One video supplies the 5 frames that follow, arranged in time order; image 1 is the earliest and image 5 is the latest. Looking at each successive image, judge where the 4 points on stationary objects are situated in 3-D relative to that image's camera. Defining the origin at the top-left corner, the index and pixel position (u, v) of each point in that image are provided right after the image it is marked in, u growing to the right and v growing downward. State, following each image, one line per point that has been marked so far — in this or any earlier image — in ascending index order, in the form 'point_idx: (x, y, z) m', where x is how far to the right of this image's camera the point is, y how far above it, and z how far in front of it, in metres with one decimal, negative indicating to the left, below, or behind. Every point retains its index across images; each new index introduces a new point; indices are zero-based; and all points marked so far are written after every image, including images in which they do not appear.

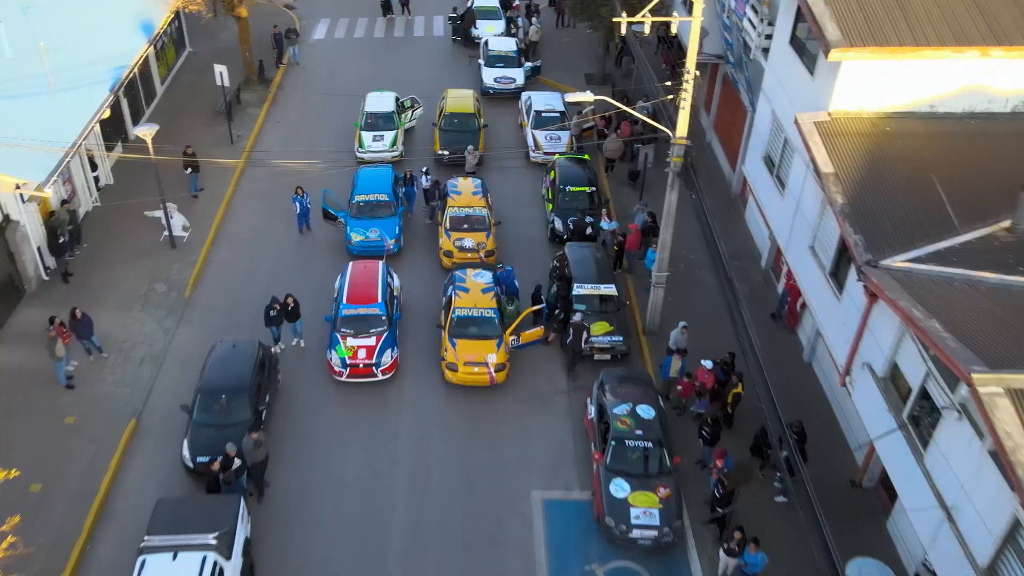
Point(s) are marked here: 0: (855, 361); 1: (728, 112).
0: (+2.8, -0.6, +7.2) m
1: (+3.1, +2.5, +12.5) m
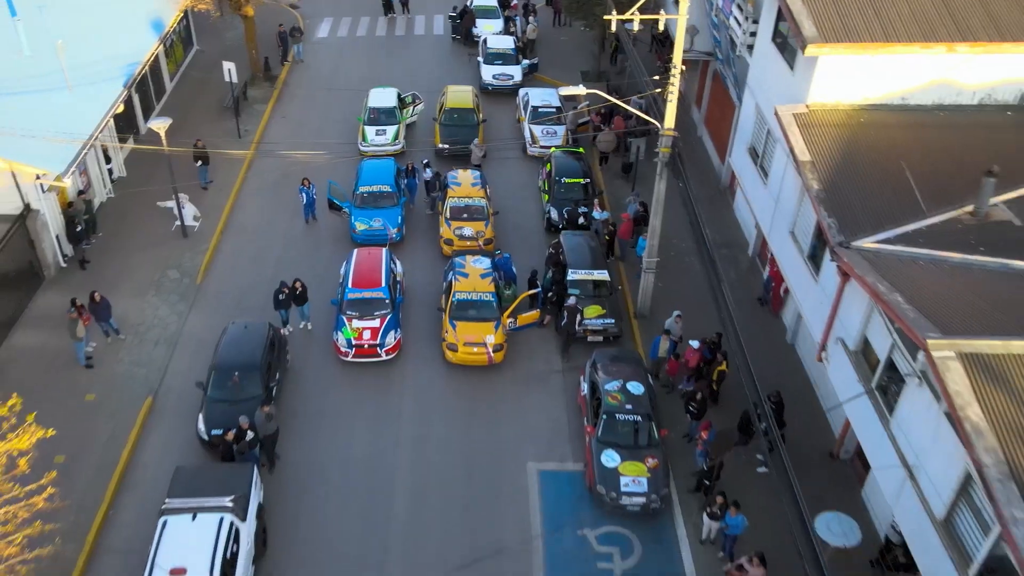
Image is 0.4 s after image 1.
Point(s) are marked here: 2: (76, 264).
0: (+2.8, -0.4, +7.7) m
1: (+3.1, +2.7, +13.0) m
2: (-5.6, +0.3, +11.1) m
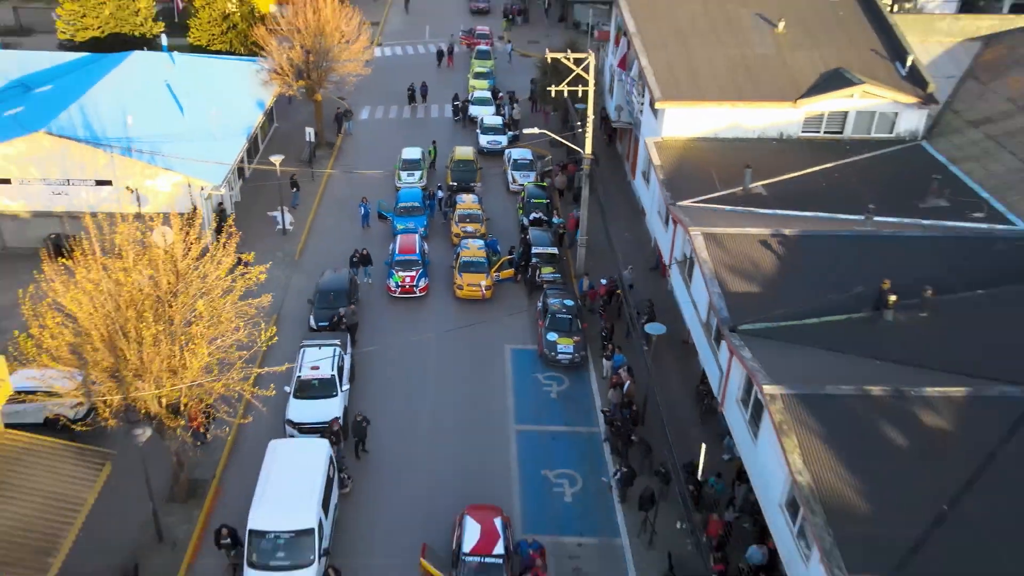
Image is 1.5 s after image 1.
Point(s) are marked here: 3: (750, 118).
0: (+2.5, +0.4, +13.9) m
1: (+2.8, +2.9, +19.5) m
2: (-5.8, +0.8, +17.3) m
3: (+3.9, +2.8, +14.5) m
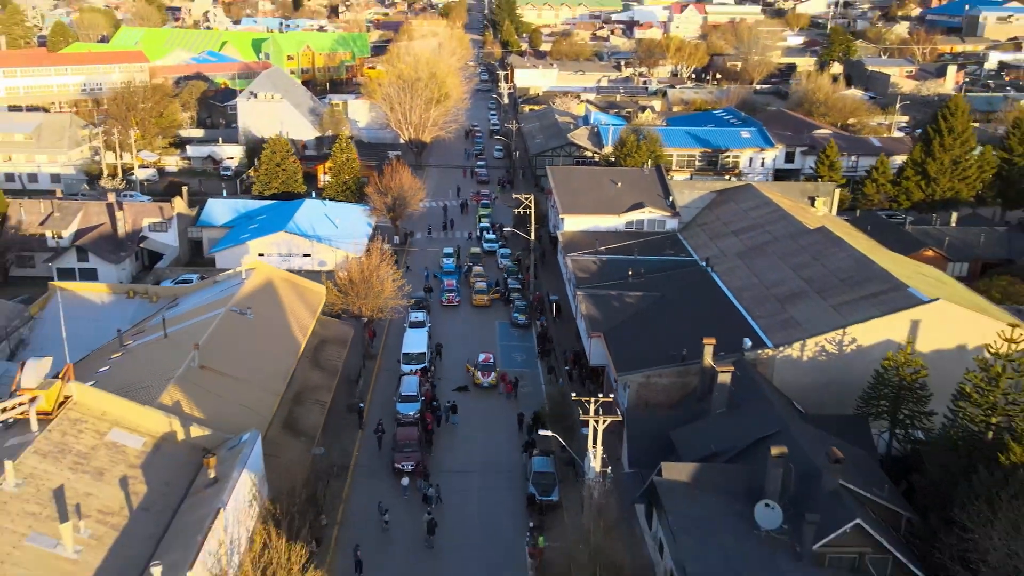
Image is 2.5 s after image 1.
0: (+2.0, +0.3, +32.3) m
1: (+2.3, +1.6, +38.3) m
2: (-6.4, 0.0, +35.7) m
3: (+3.4, +2.5, +33.3) m
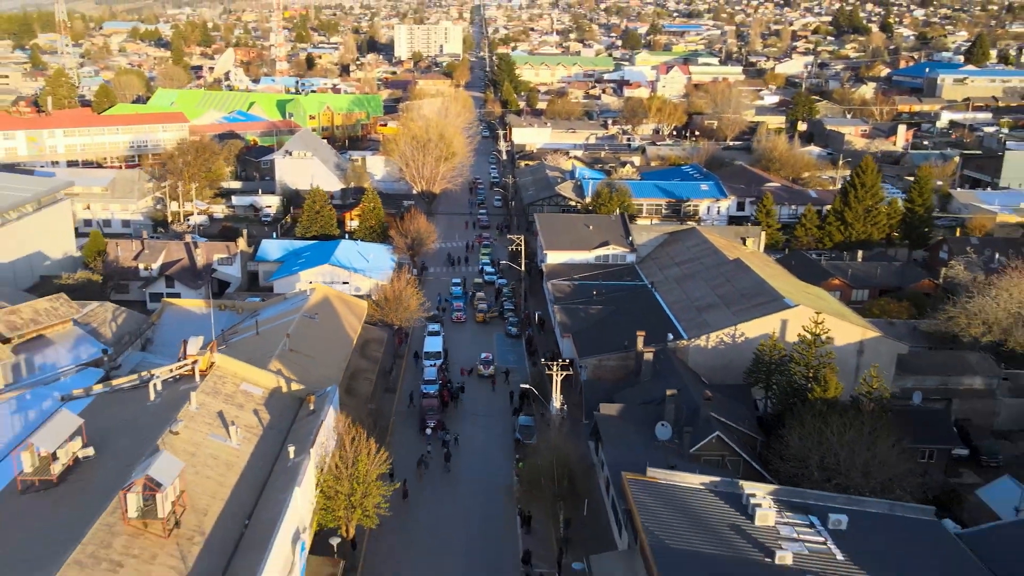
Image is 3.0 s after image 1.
0: (+1.8, -0.6, +41.7) m
1: (+2.0, +0.4, +47.8) m
2: (-6.6, -1.1, +45.1) m
3: (+3.2, +1.5, +42.8) m
